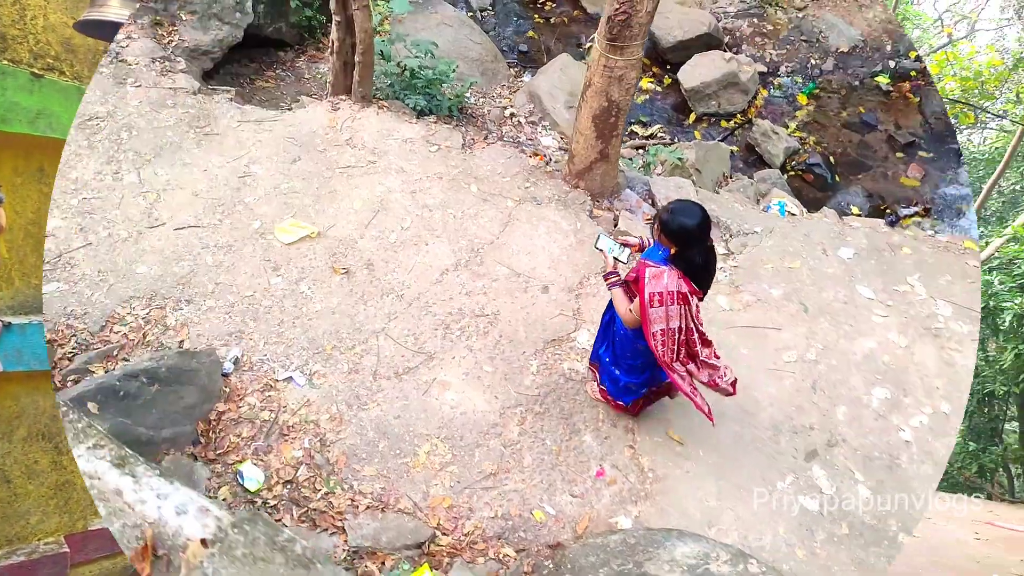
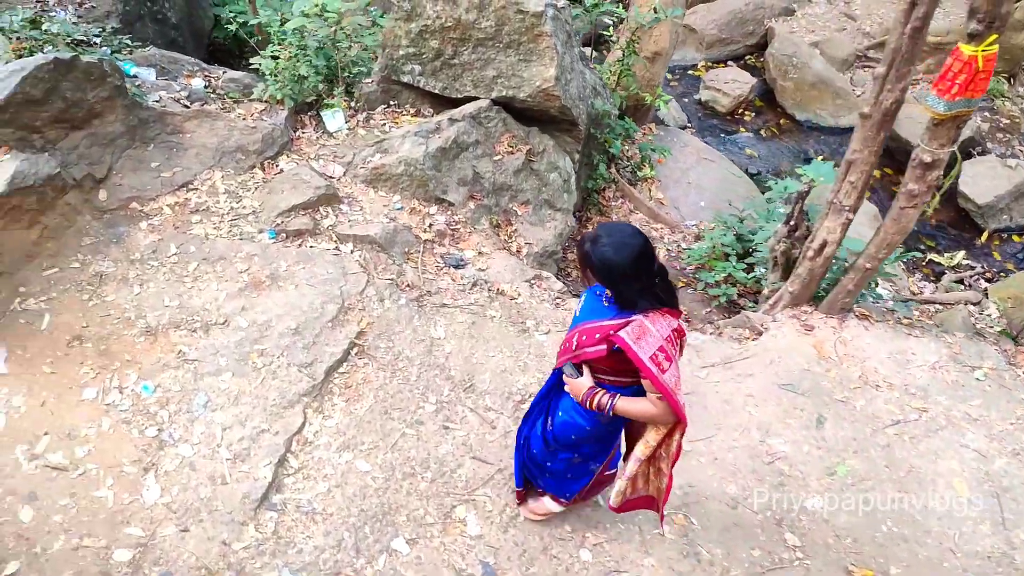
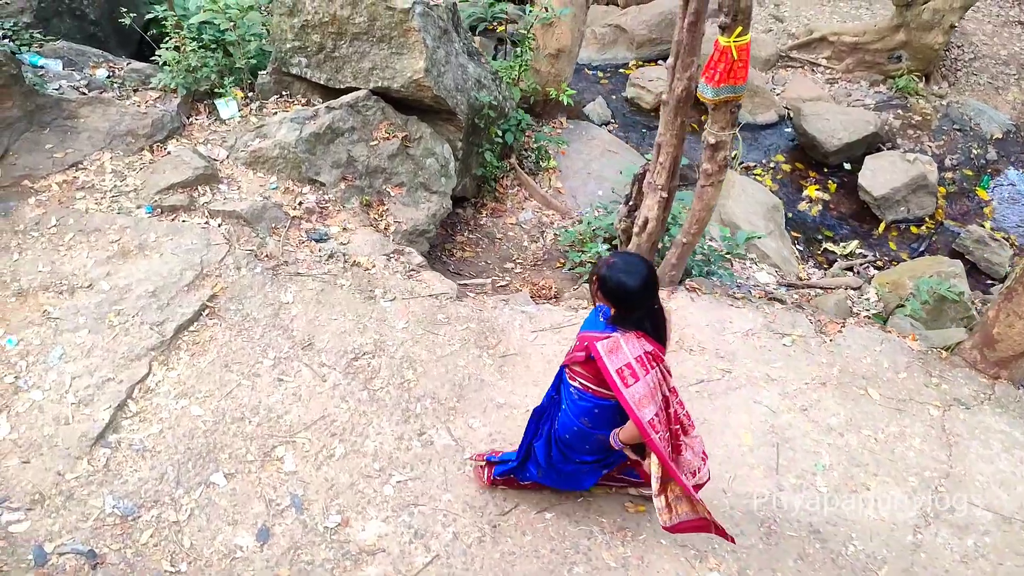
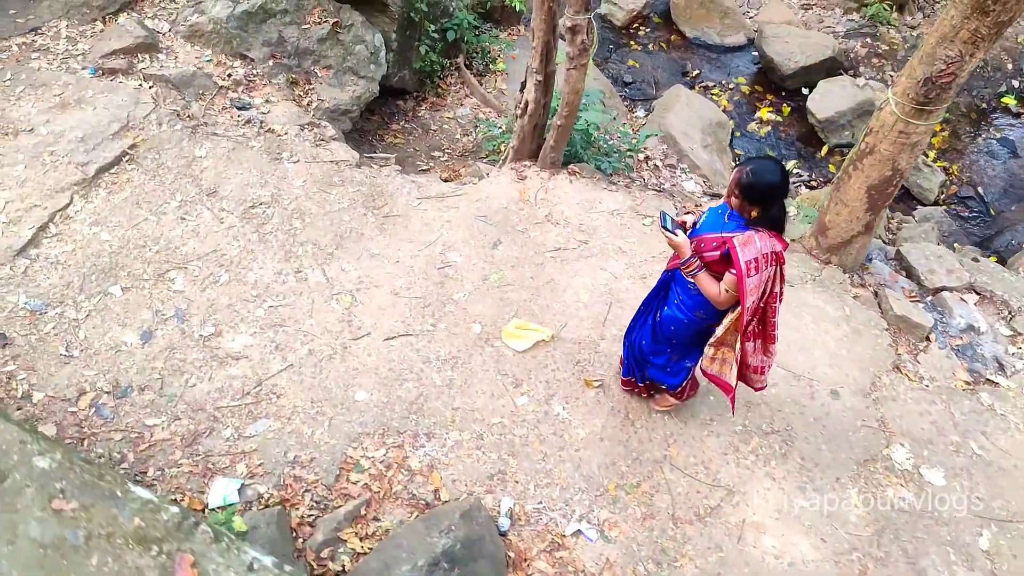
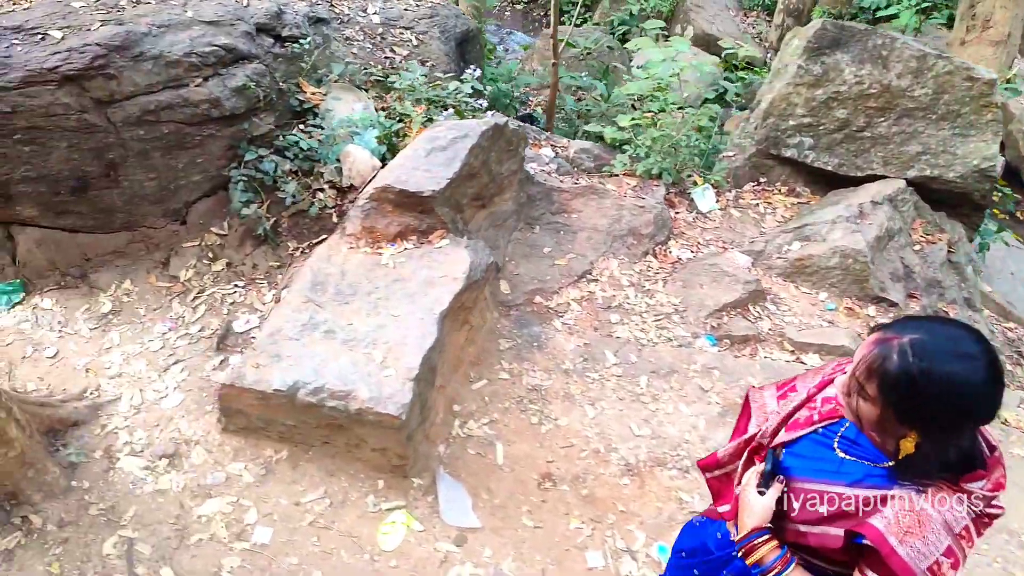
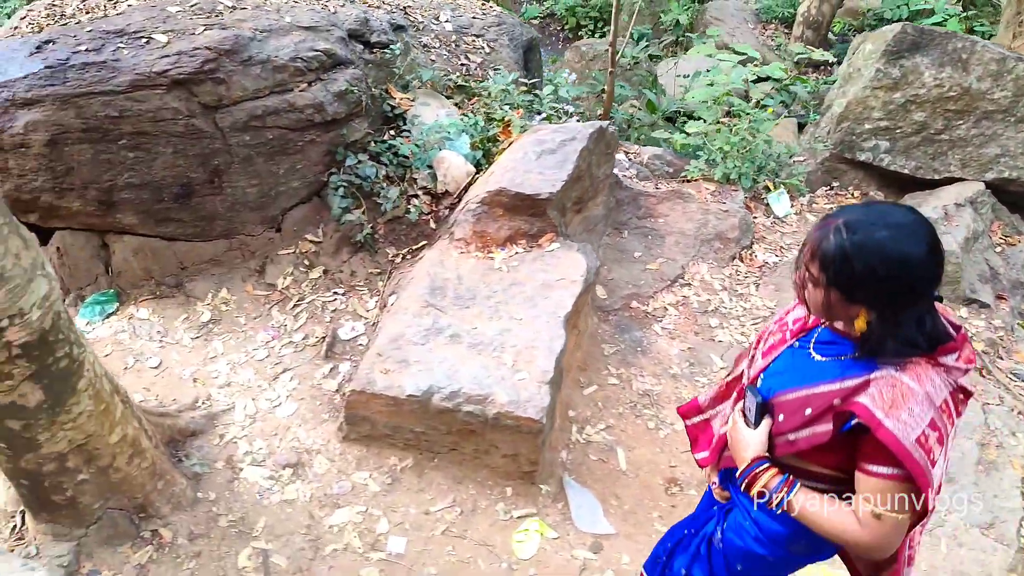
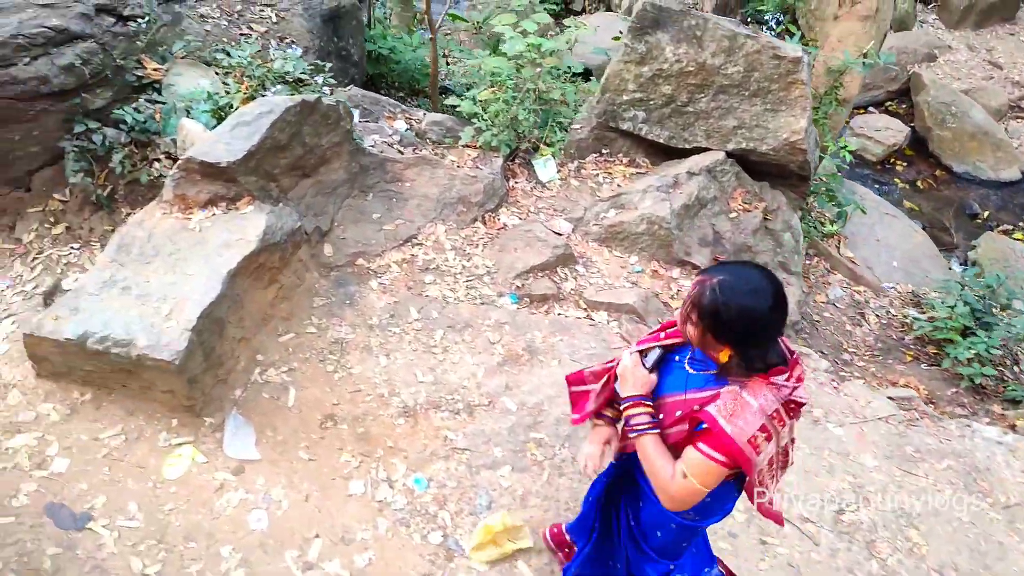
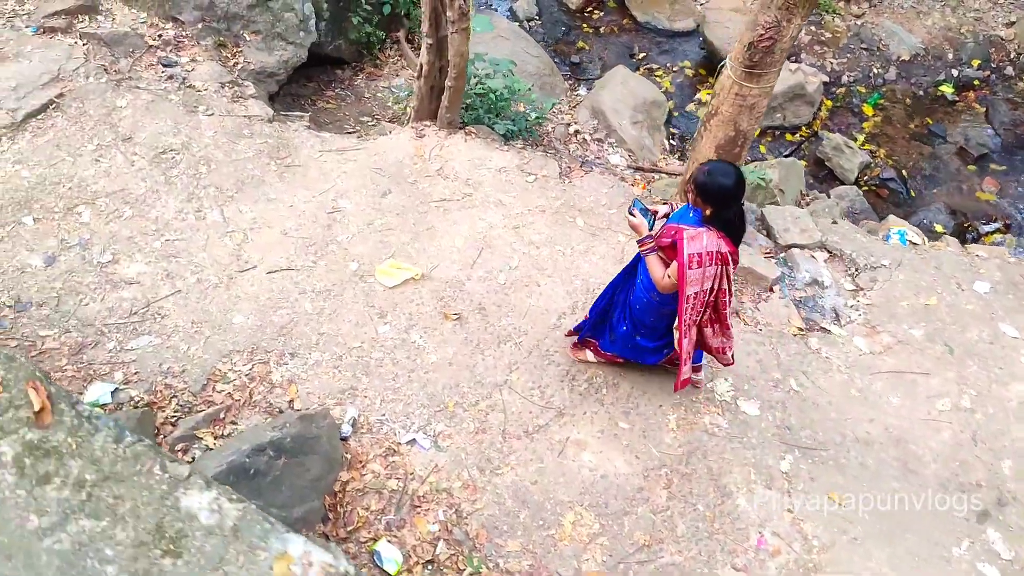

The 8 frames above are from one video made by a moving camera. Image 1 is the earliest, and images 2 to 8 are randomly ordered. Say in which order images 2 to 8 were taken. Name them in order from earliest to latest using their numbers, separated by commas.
8, 4, 3, 2, 7, 5, 6
